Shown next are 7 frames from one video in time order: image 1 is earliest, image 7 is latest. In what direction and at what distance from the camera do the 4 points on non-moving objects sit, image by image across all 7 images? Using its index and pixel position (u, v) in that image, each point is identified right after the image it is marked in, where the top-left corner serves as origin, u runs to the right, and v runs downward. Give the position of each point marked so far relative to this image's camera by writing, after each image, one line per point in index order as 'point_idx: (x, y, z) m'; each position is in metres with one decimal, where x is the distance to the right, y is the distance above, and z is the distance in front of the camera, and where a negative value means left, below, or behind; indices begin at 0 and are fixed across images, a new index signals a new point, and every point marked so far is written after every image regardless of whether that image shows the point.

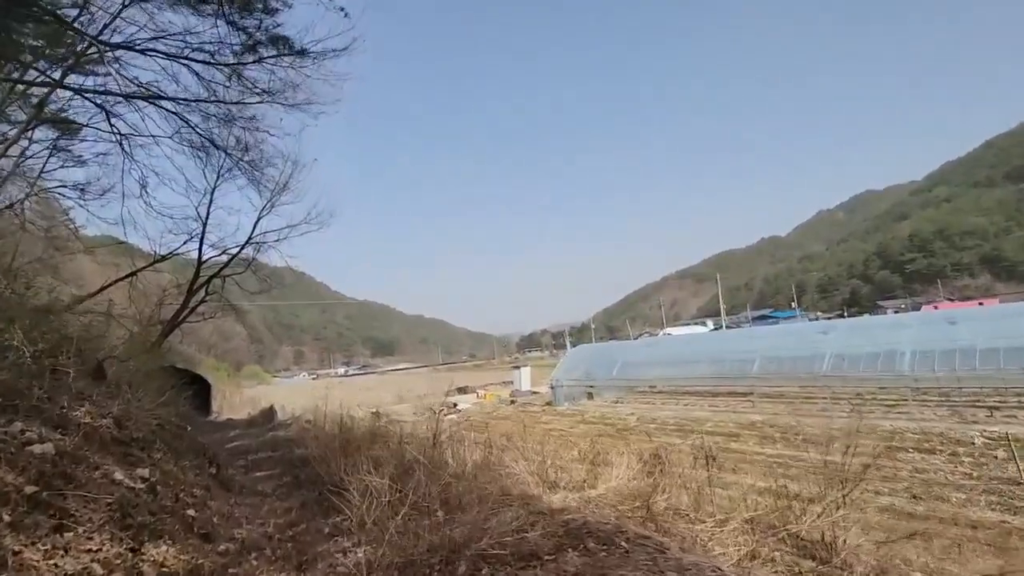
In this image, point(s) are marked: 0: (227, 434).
0: (-6.6, -3.4, +12.3) m
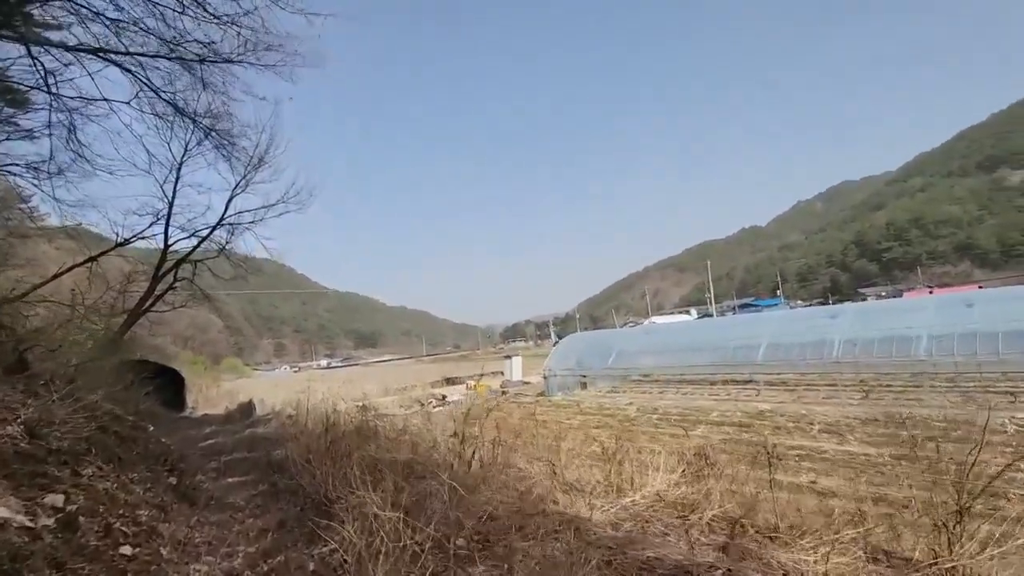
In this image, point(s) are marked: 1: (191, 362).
0: (-6.7, -3.1, +11.3) m
1: (-11.5, -2.7, +19.1) m
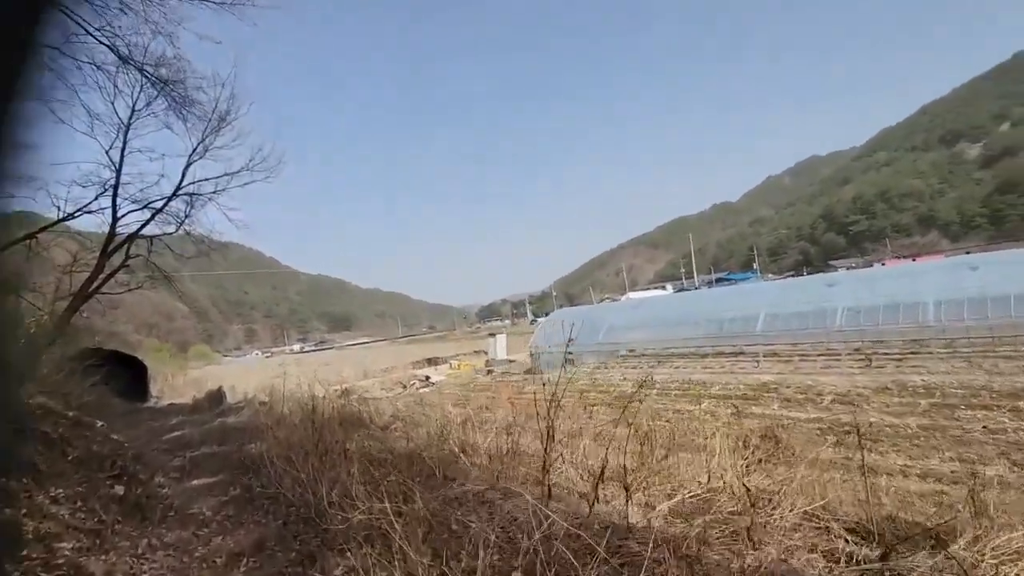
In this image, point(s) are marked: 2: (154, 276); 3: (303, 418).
0: (-6.8, -2.6, +10.3) m
1: (-12.0, -2.1, +17.8) m
2: (-7.6, +0.2, +11.3) m
3: (-2.6, -1.6, +6.6) m
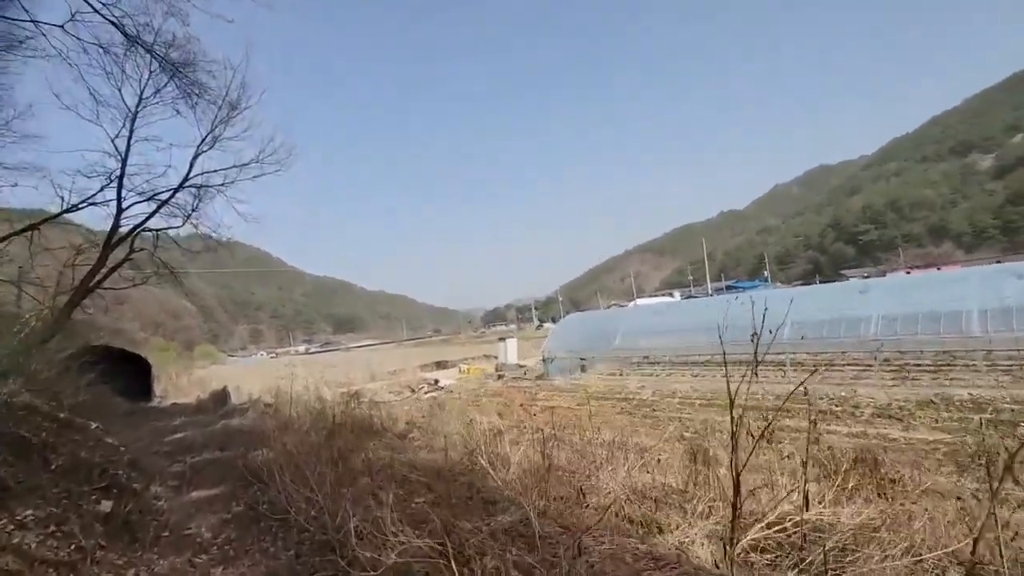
0: (-6.4, -2.5, +9.8) m
1: (-11.6, -1.9, +17.4) m
2: (-7.2, +0.3, +10.9) m
3: (-2.3, -1.6, +6.1) m
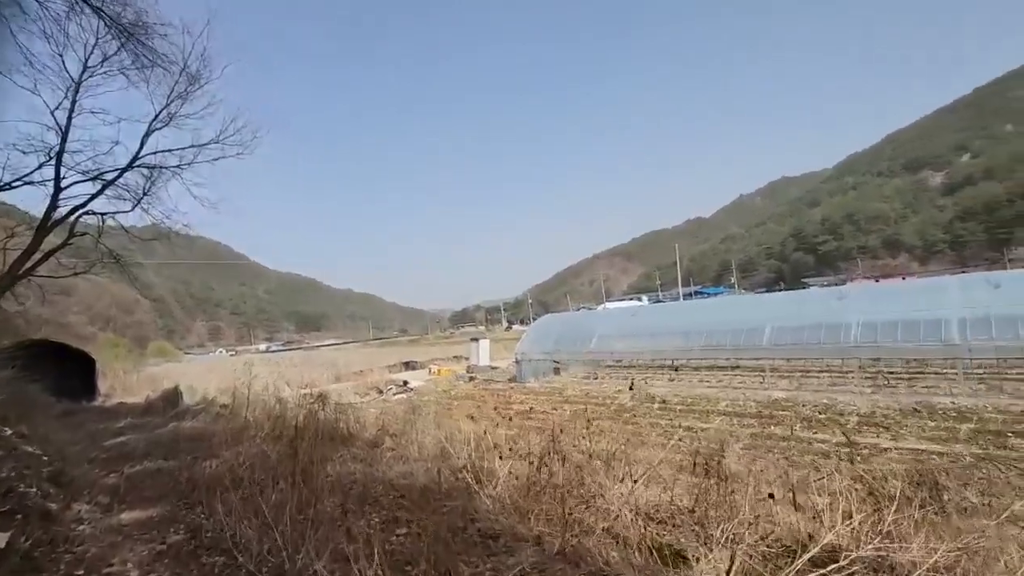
0: (-6.8, -2.3, +8.9) m
1: (-12.4, -1.7, +16.1) m
2: (-7.6, +0.5, +9.9) m
3: (-2.5, -1.5, +5.5) m
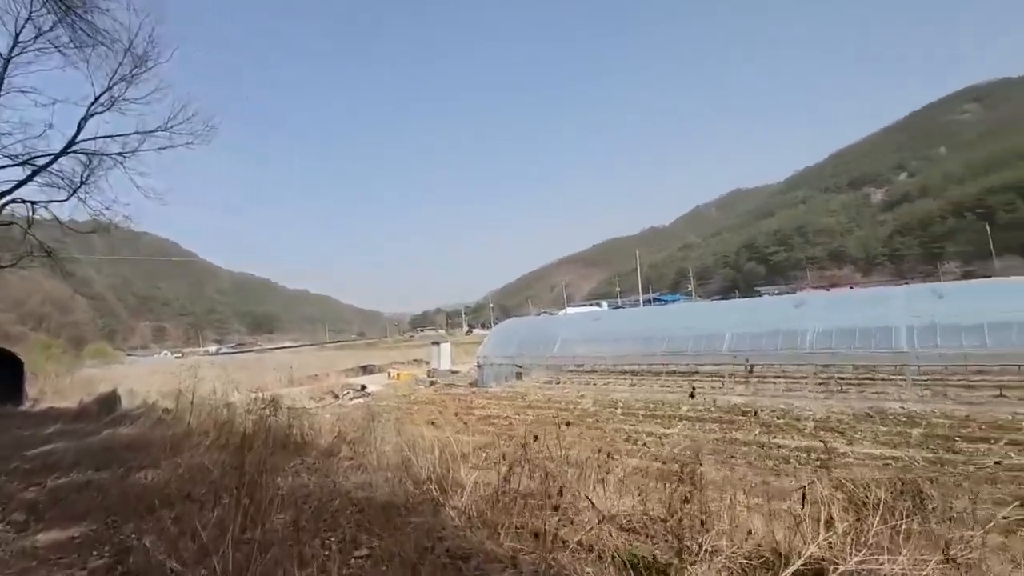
0: (-7.4, -2.3, +8.1) m
1: (-13.5, -1.5, +14.9) m
2: (-8.2, +0.6, +9.1) m
3: (-2.8, -1.4, +5.0) m
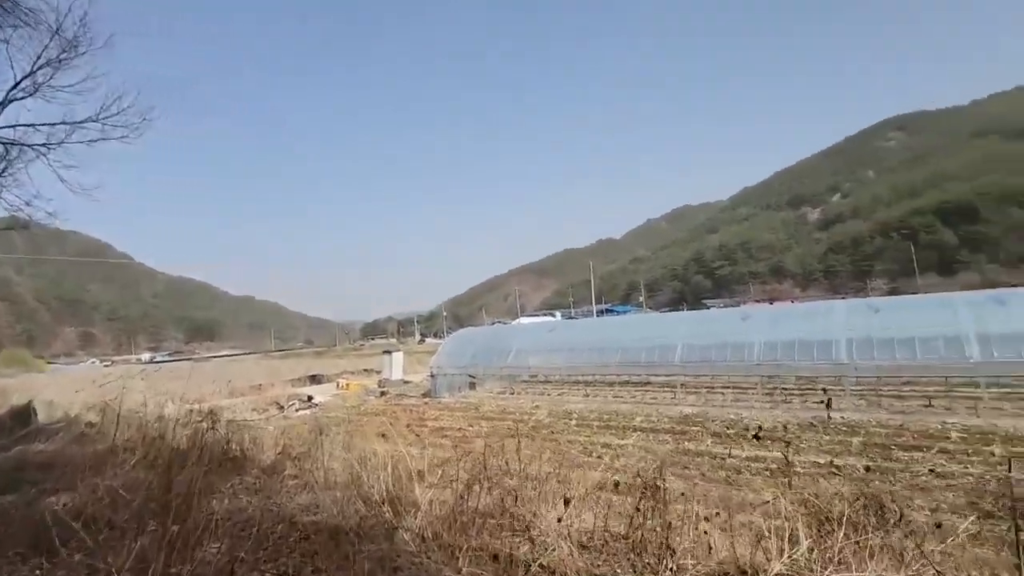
0: (-8.1, -2.3, +7.3) m
1: (-14.7, -1.6, +13.5) m
2: (-8.9, +0.6, +8.2) m
3: (-3.2, -1.5, +4.6) m
